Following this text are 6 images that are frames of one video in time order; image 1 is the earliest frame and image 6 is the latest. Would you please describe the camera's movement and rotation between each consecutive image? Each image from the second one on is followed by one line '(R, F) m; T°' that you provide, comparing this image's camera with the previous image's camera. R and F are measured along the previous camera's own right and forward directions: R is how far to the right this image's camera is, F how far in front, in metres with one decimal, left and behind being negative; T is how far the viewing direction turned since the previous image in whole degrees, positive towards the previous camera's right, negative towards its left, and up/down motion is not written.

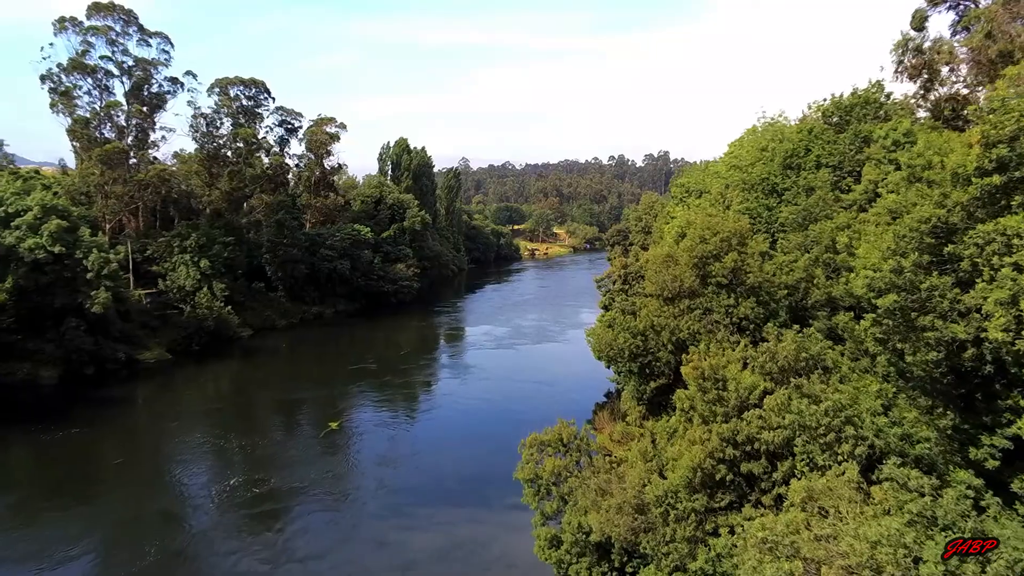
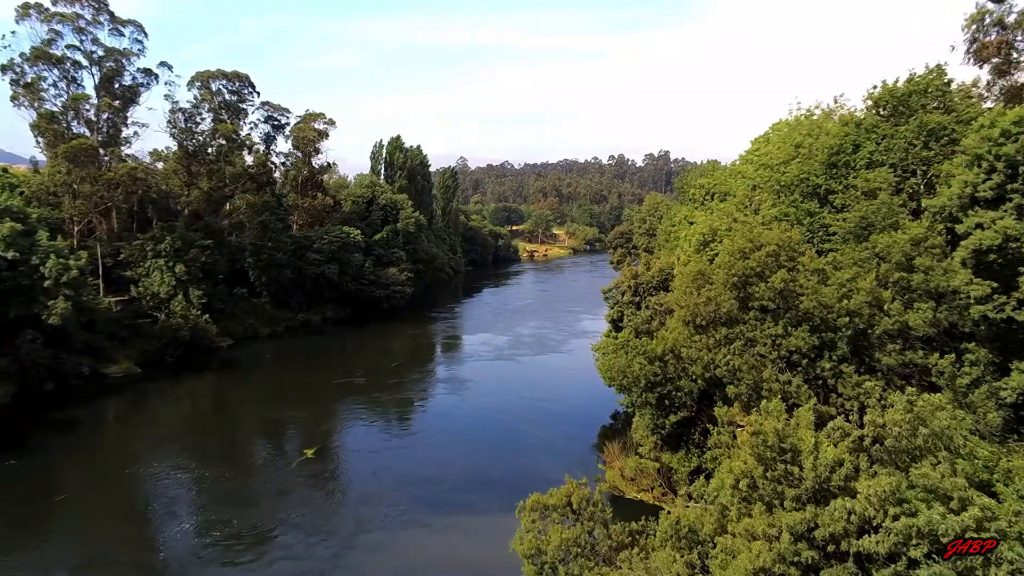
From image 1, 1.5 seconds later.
(0.0, +2.5) m; 0°
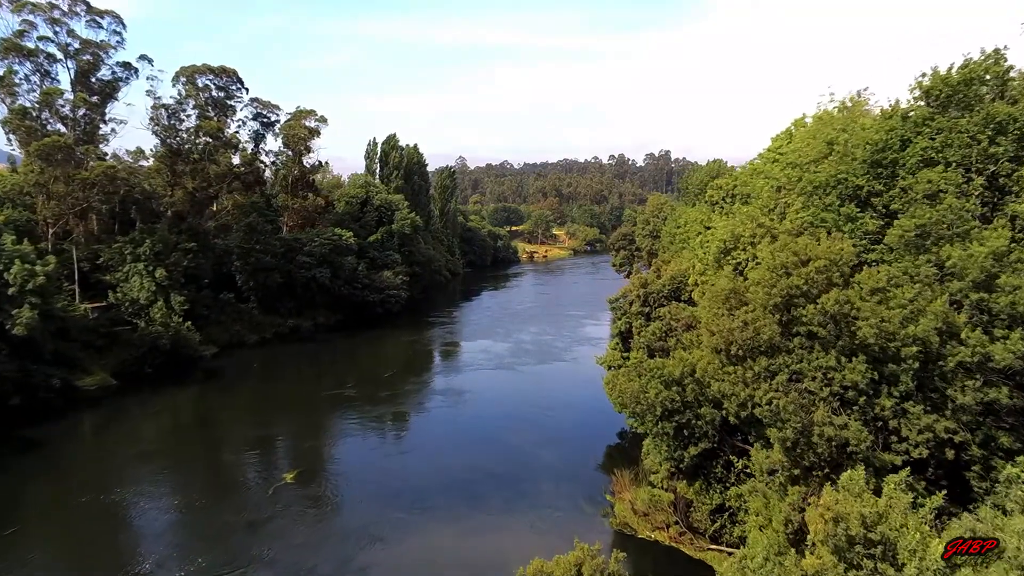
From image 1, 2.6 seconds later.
(0.0, +1.8) m; 0°
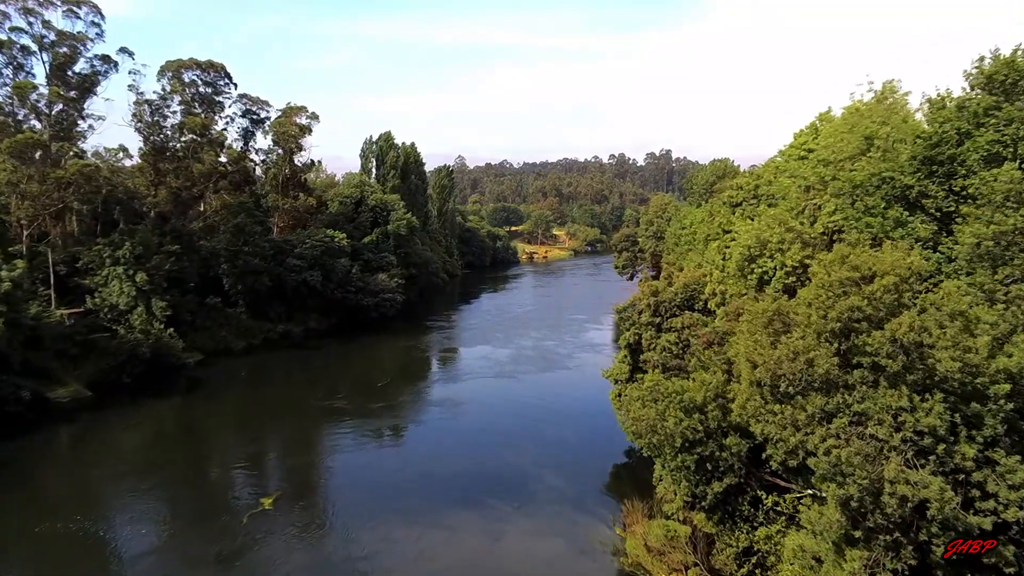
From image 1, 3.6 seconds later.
(0.0, +1.7) m; 0°
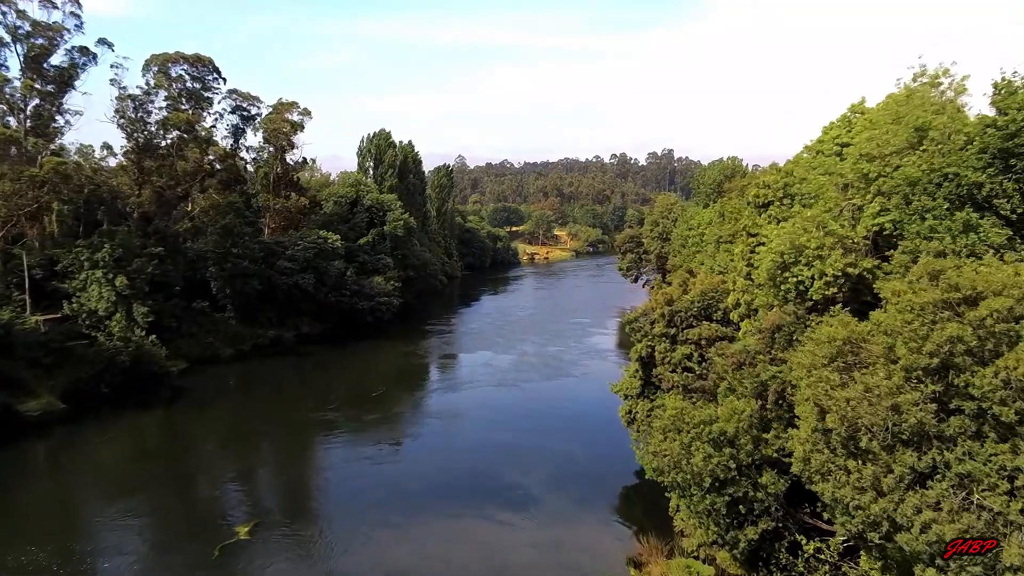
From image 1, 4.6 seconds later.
(0.0, +1.7) m; 0°
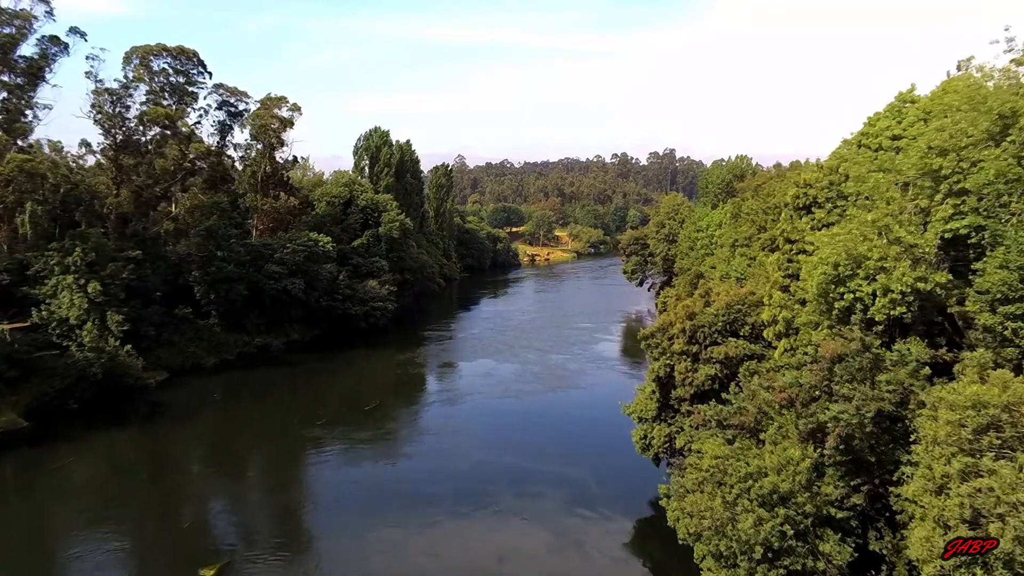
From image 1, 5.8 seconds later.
(-0.1, +2.0) m; 0°
